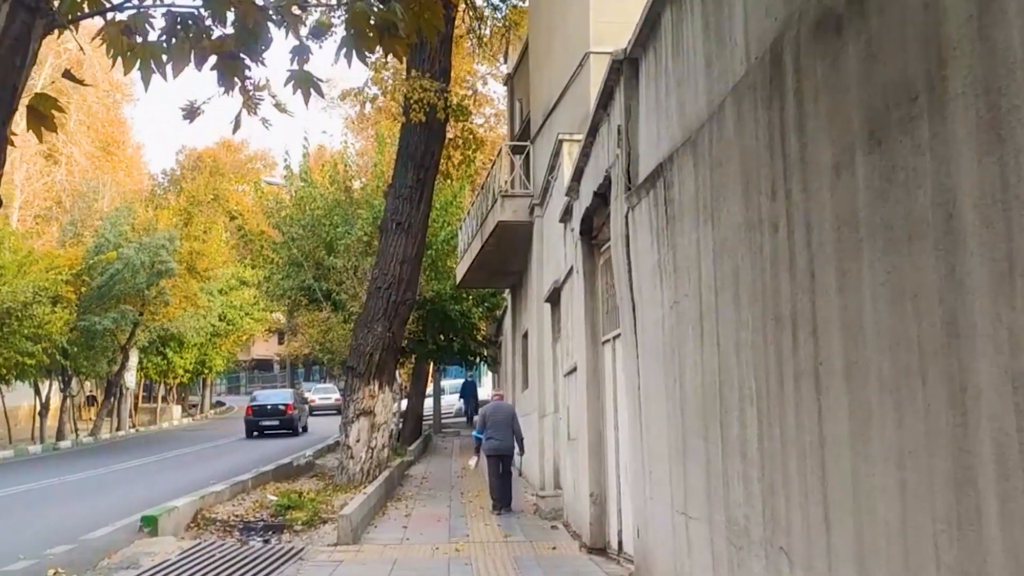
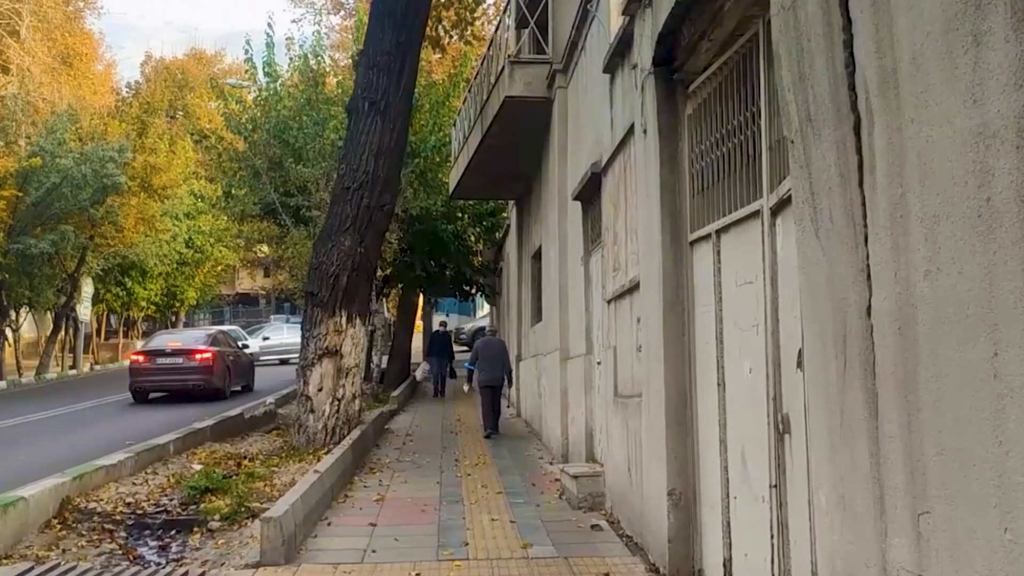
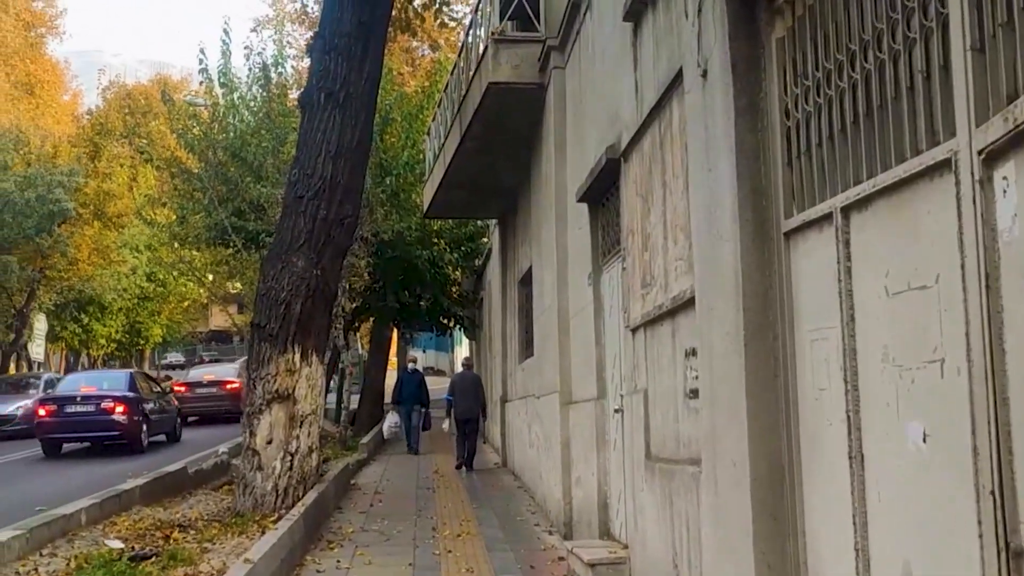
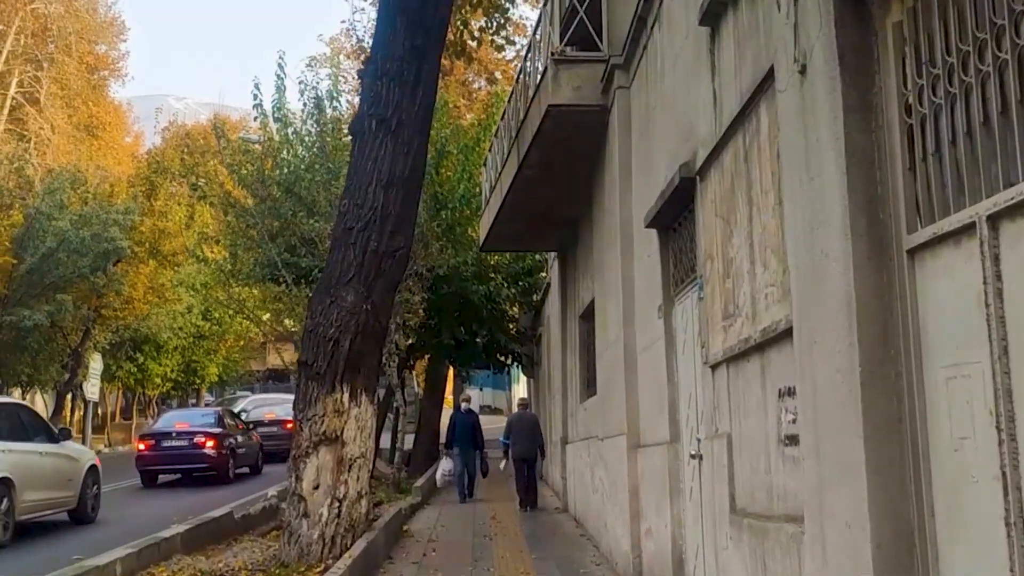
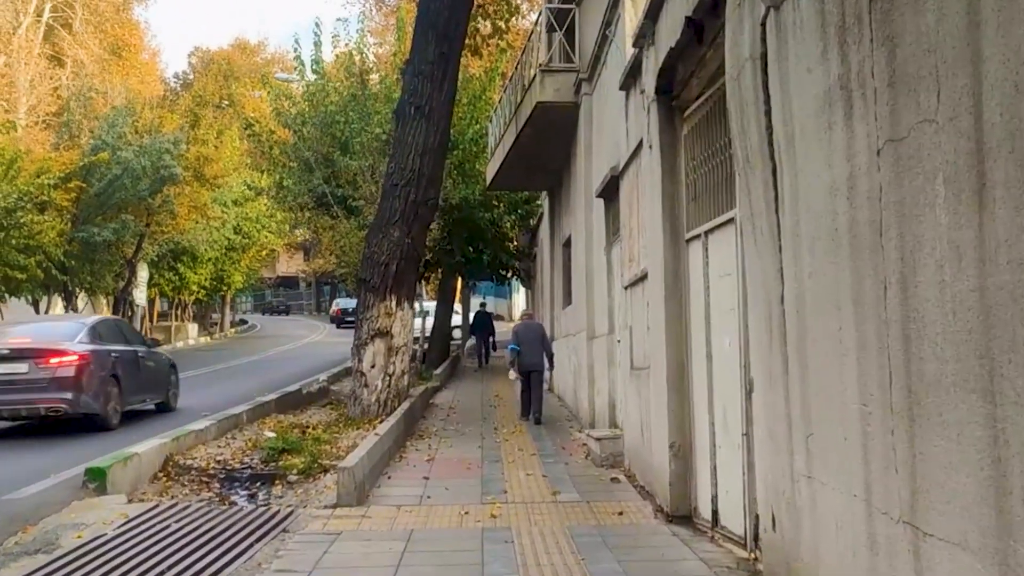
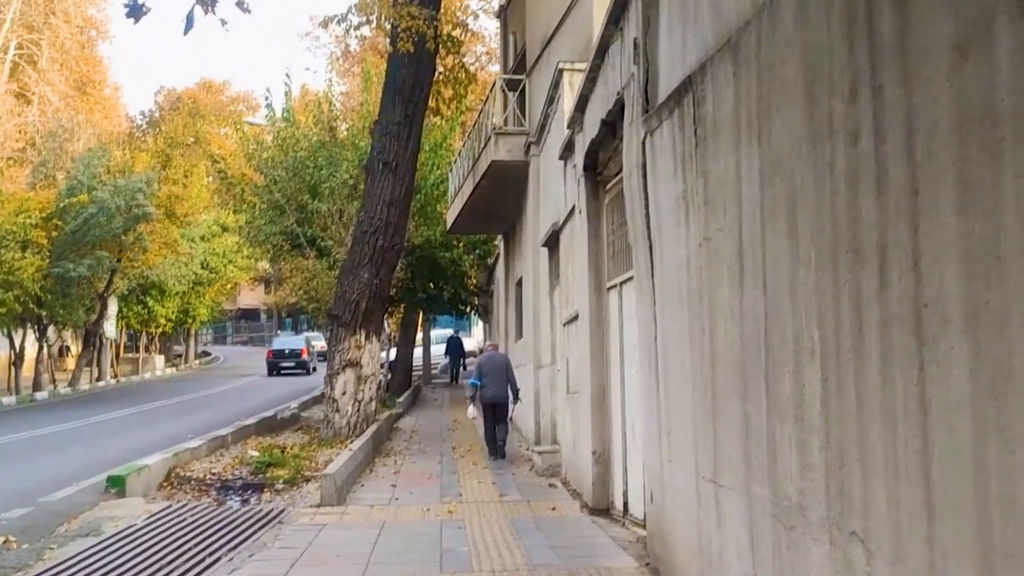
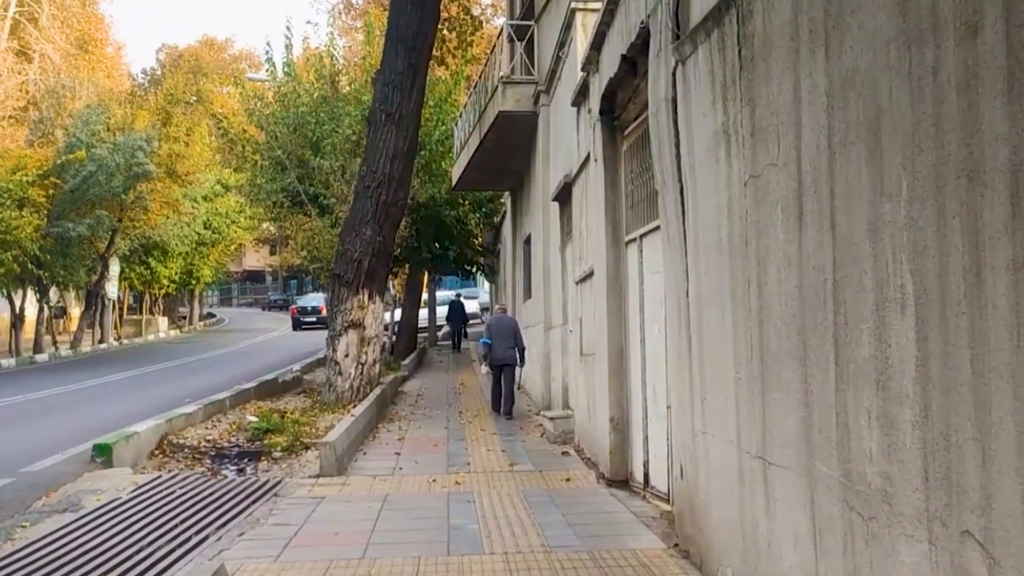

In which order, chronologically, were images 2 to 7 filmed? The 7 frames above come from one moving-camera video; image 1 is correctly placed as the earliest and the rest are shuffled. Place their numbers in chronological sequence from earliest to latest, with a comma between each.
6, 7, 5, 2, 3, 4
